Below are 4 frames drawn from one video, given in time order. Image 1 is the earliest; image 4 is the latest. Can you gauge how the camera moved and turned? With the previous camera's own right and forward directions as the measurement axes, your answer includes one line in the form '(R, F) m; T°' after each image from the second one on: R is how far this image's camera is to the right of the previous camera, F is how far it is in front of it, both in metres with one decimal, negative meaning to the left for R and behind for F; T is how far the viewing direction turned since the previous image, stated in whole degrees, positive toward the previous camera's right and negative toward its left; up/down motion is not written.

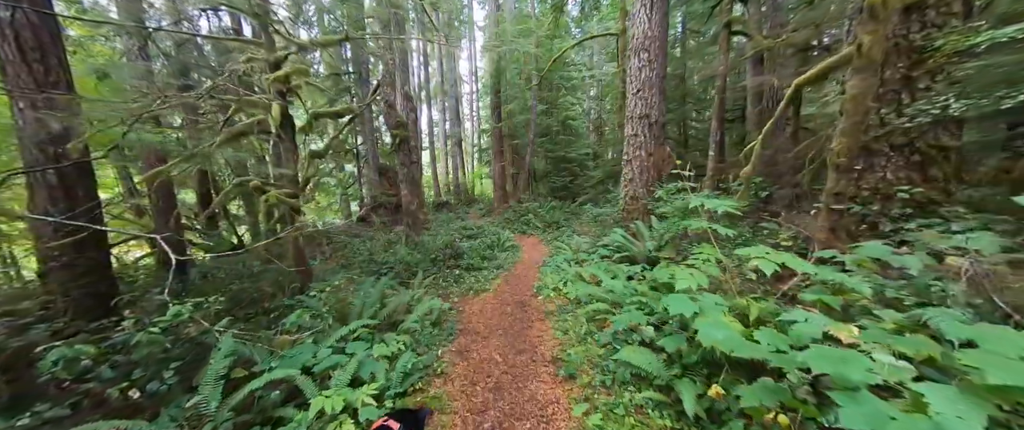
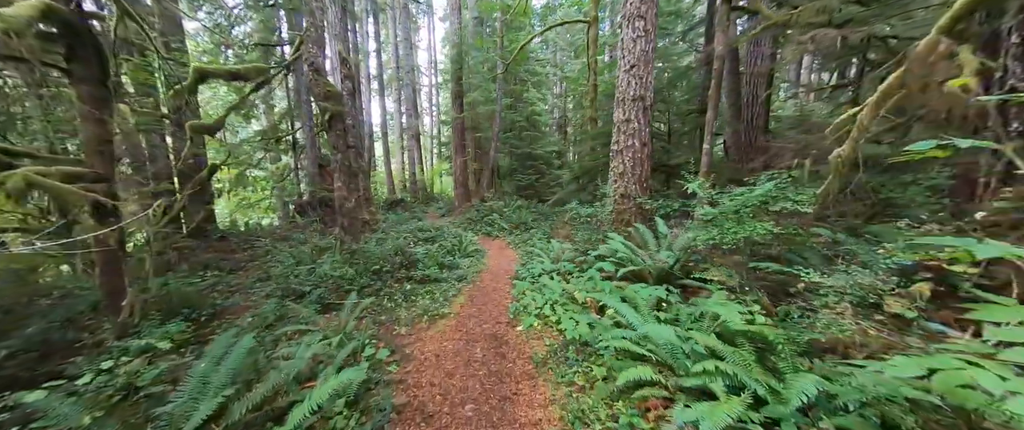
(-0.1, +1.6) m; +8°
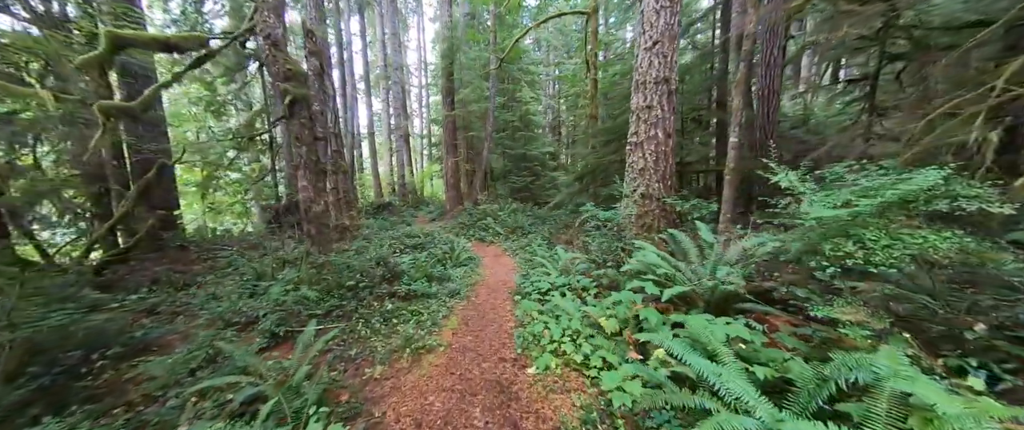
(-0.2, +1.1) m; +2°
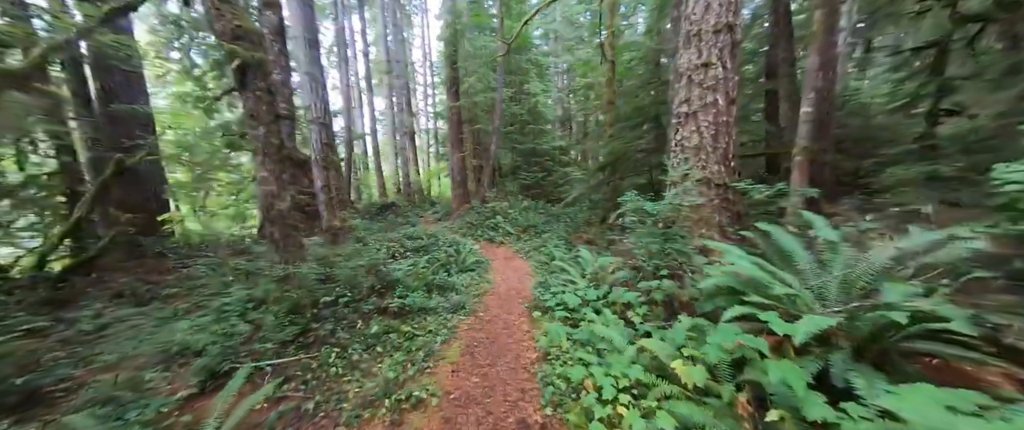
(-0.1, +1.2) m; -2°
